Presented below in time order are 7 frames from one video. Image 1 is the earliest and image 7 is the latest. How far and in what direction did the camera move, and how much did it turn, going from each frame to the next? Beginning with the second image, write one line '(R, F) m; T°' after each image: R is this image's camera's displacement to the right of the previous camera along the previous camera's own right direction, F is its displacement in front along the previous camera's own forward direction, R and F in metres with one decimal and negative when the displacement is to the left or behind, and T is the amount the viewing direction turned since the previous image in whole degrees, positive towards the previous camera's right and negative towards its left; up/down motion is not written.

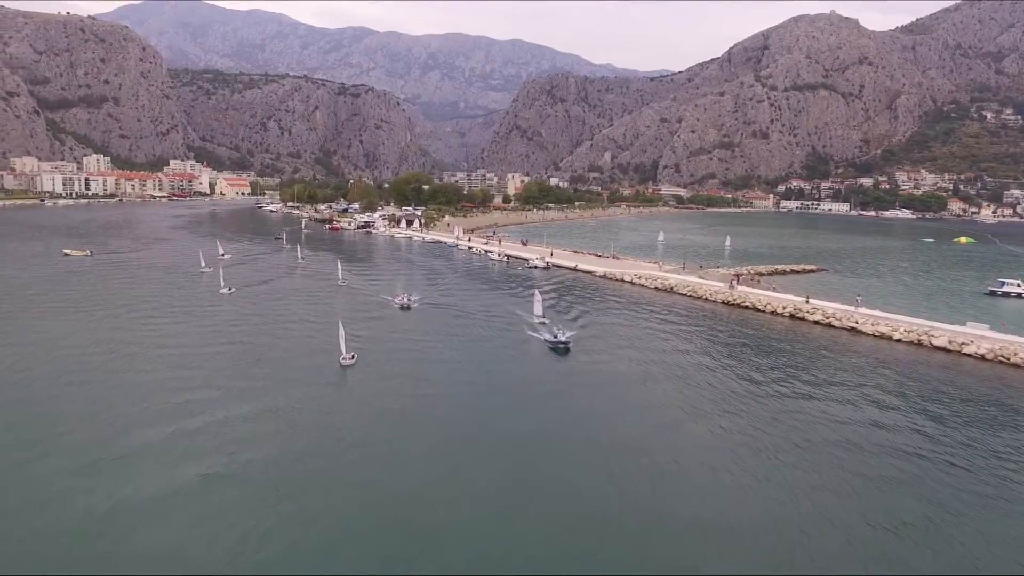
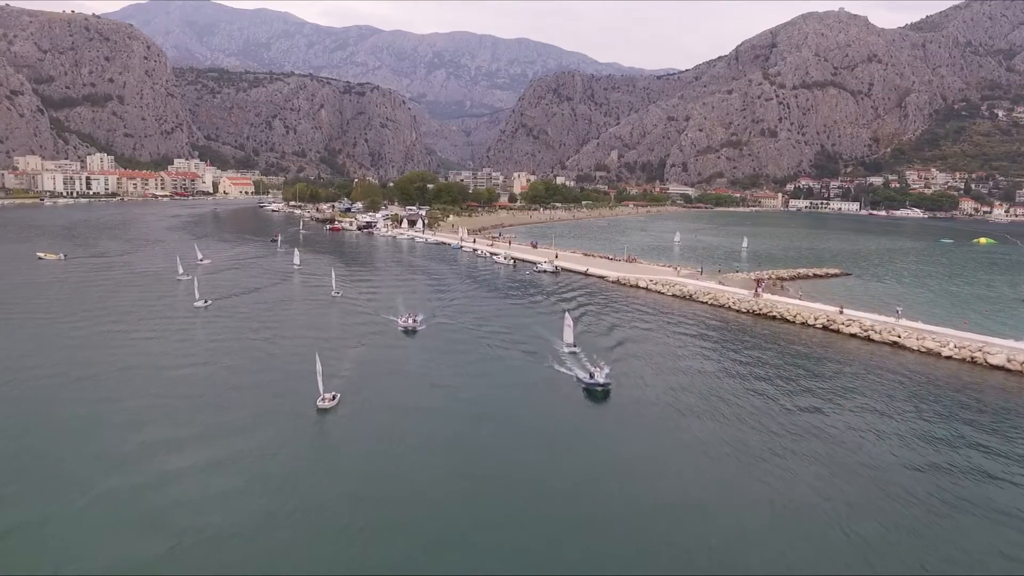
(-0.1, +2.9) m; -1°
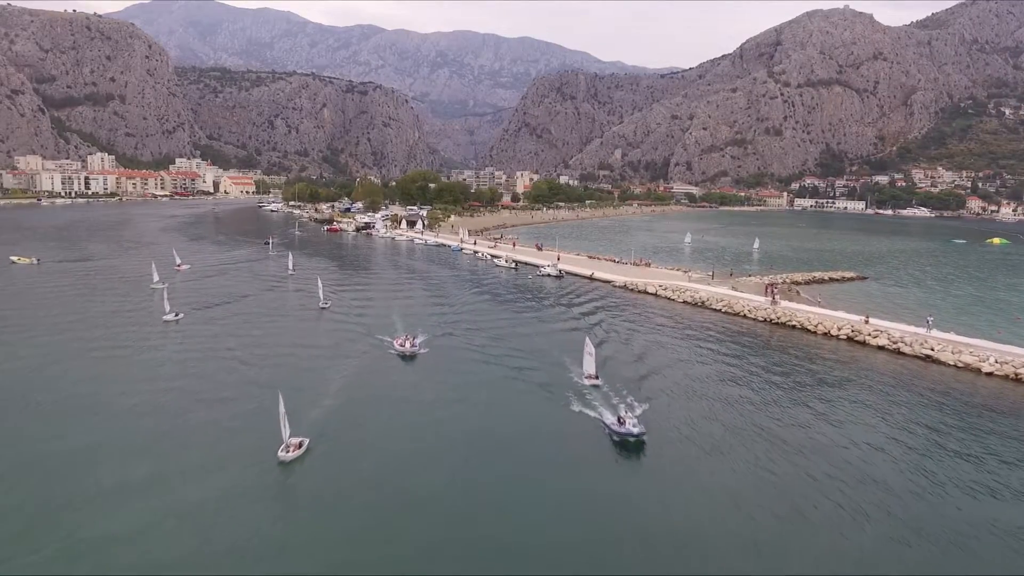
(+0.1, +2.2) m; 0°
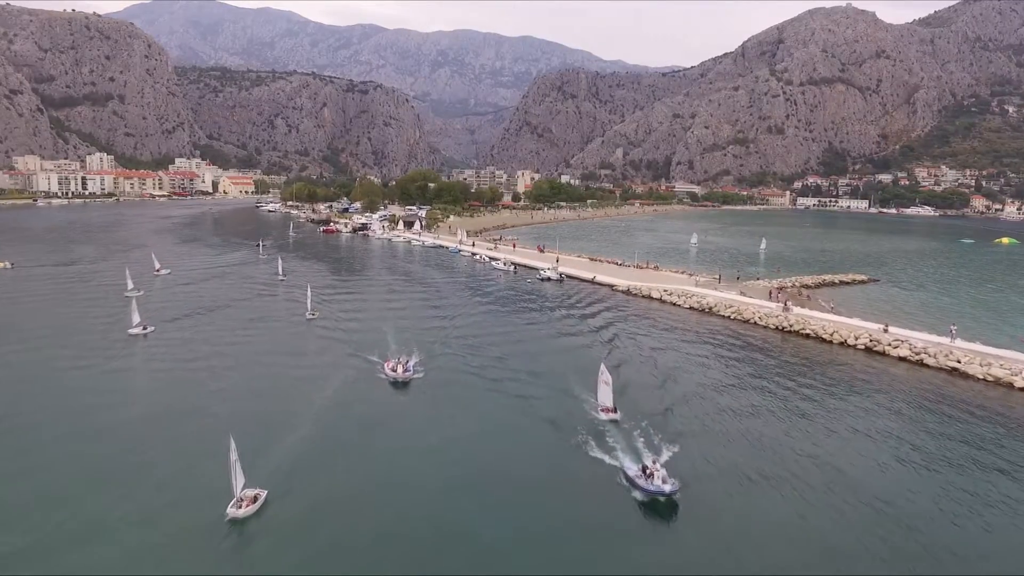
(+0.2, +1.7) m; 0°
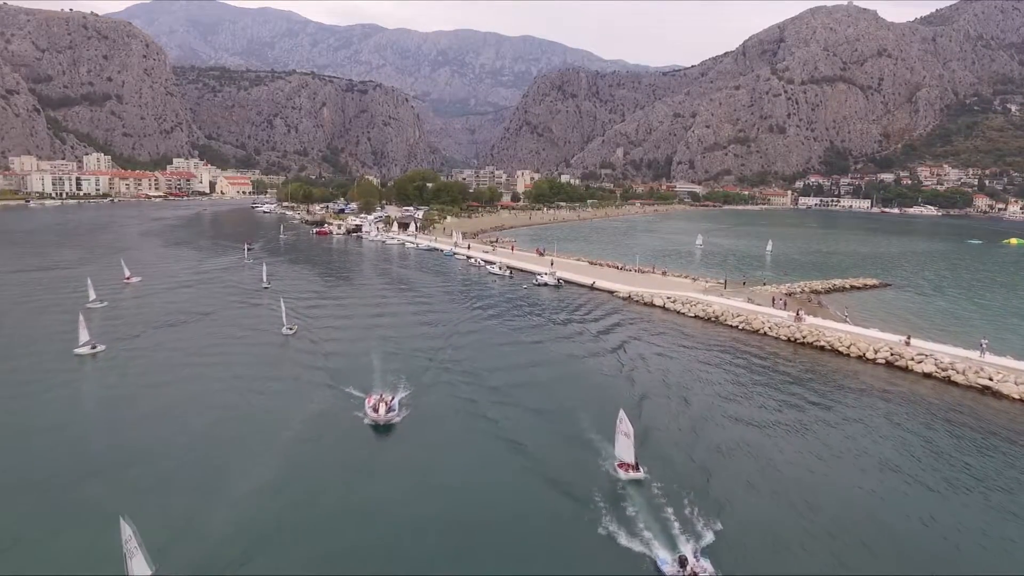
(+0.4, +2.1) m; 0°
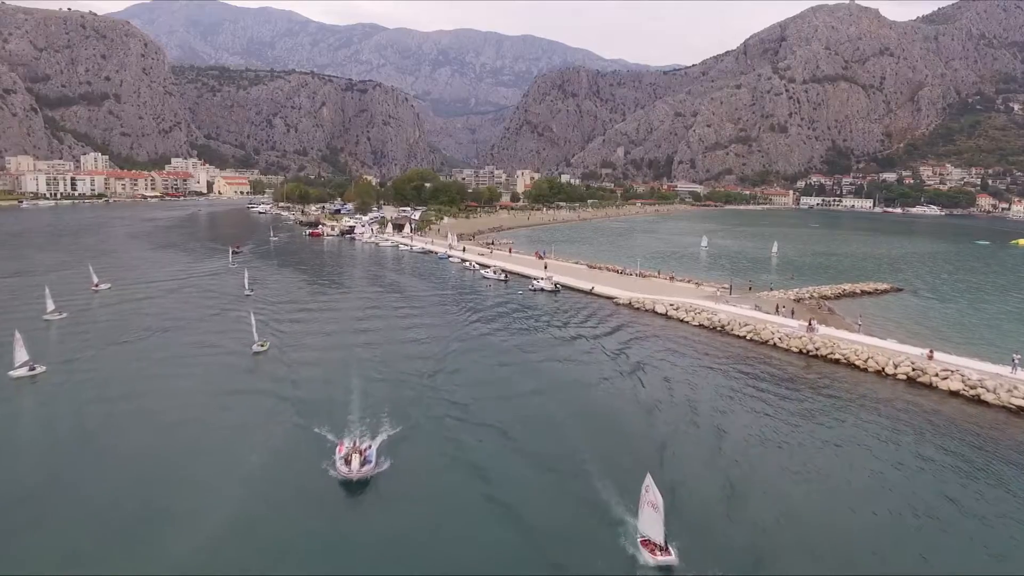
(+0.4, +1.9) m; 0°
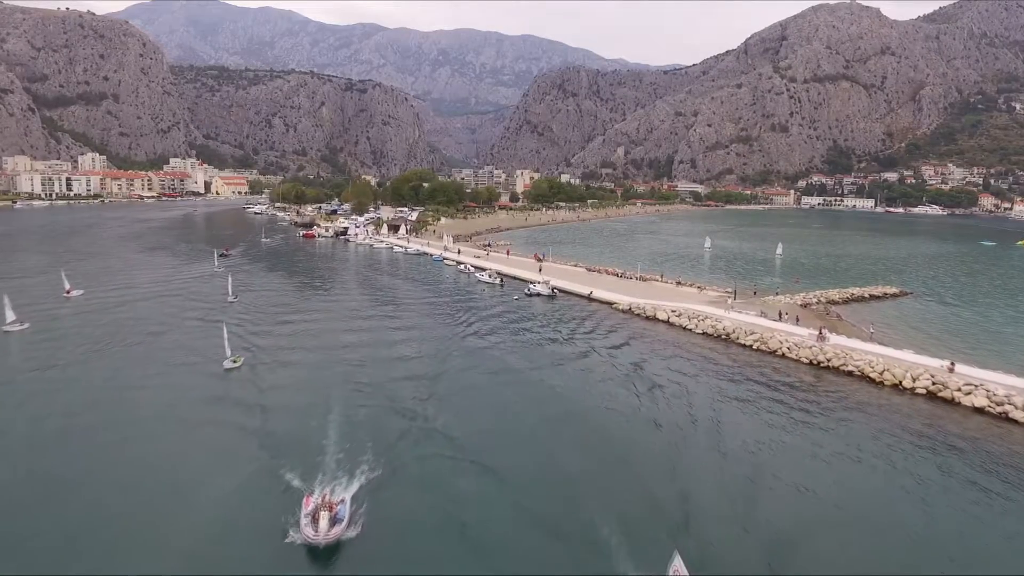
(+0.3, +1.6) m; 0°
